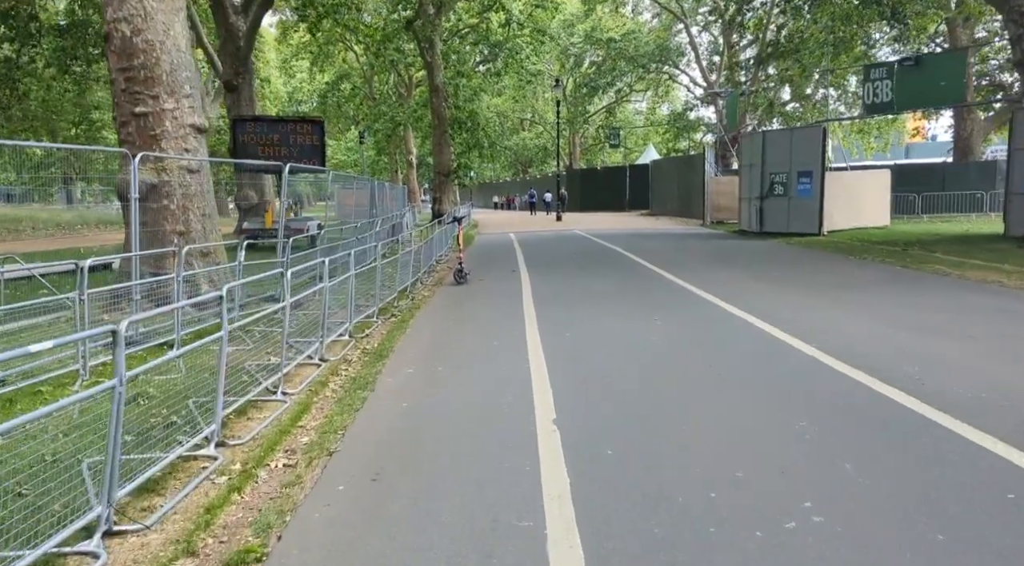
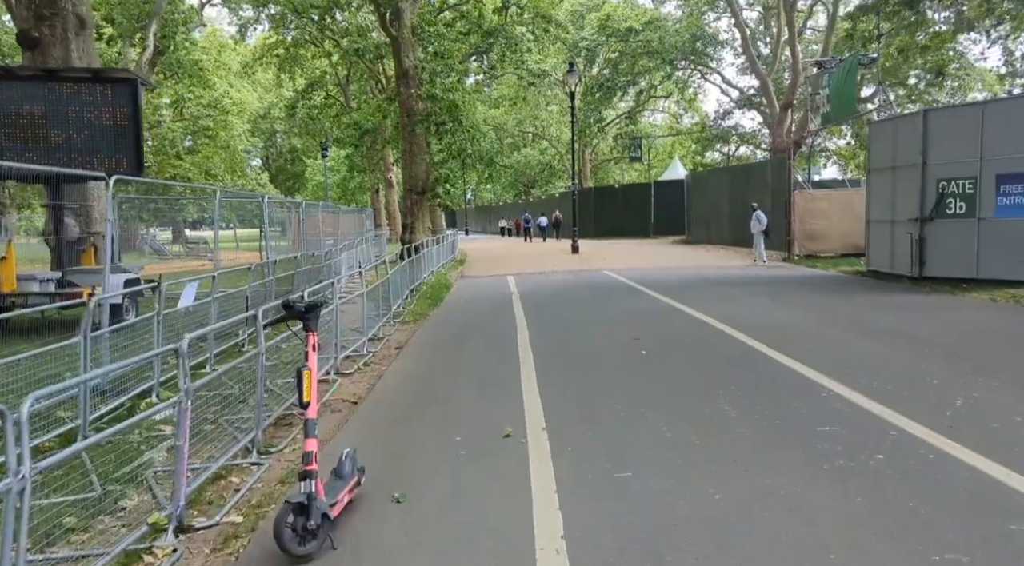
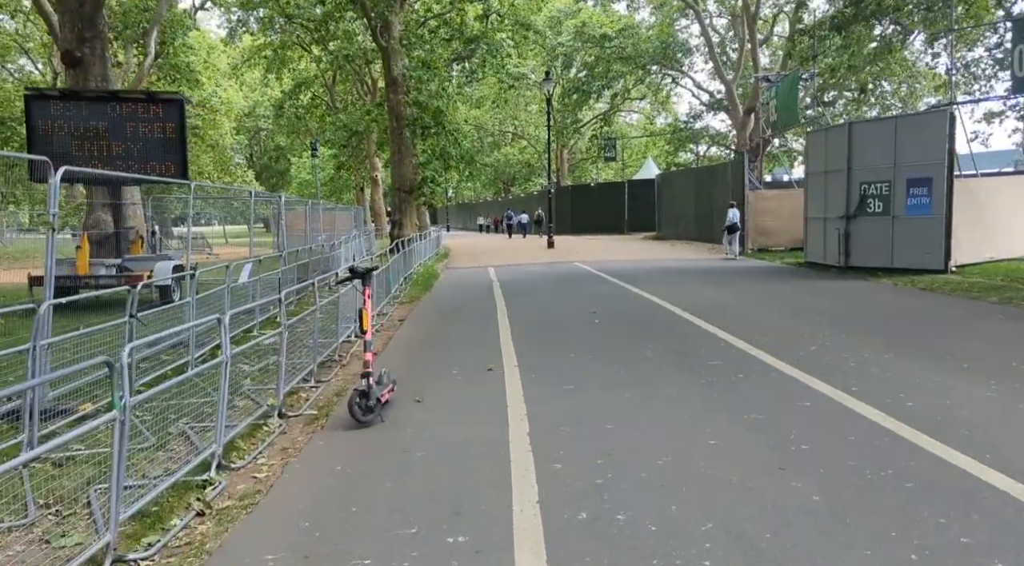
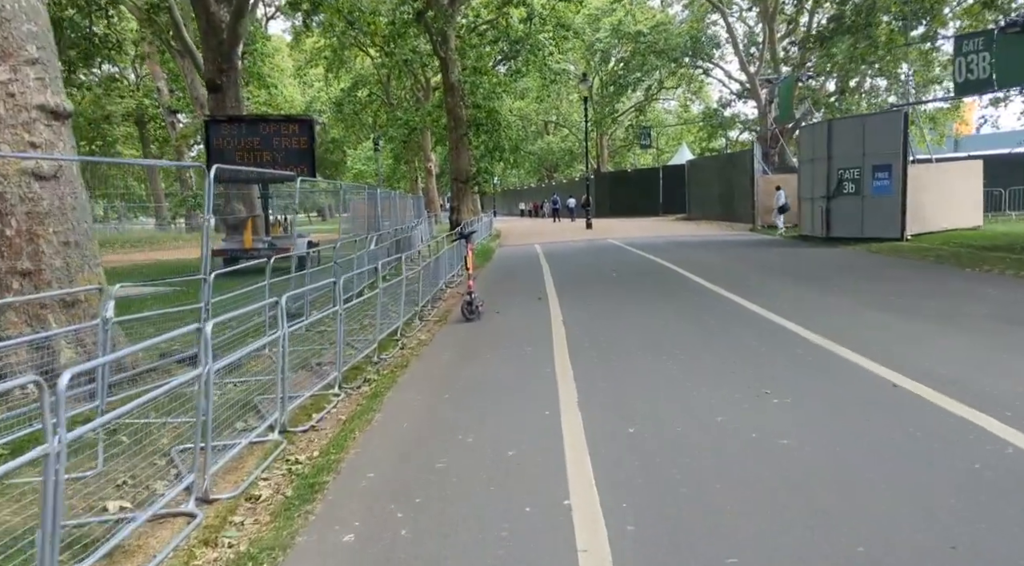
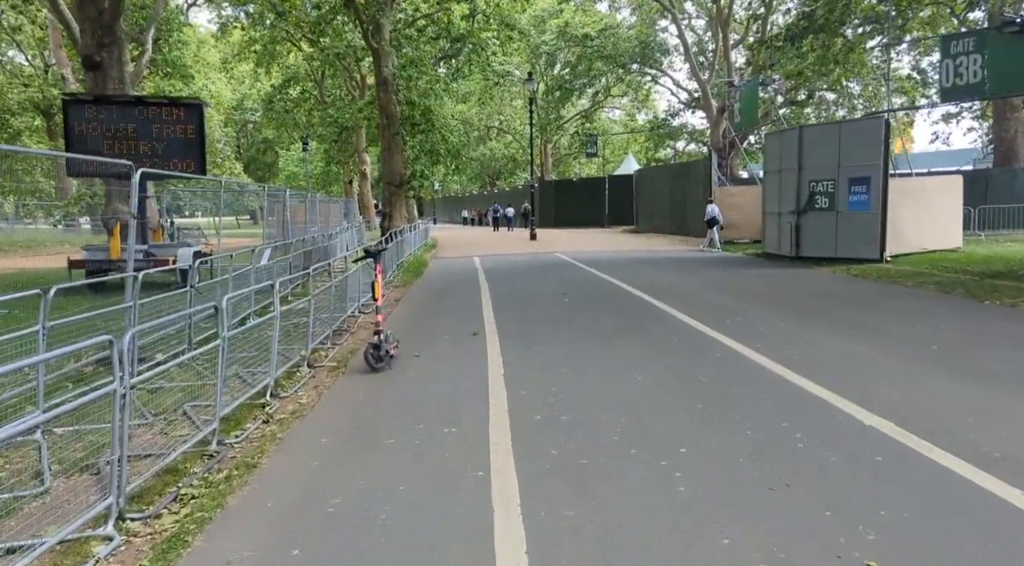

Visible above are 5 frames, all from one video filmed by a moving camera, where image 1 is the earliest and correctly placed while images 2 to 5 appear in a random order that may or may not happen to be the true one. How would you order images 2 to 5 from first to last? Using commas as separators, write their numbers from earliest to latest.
4, 5, 3, 2
